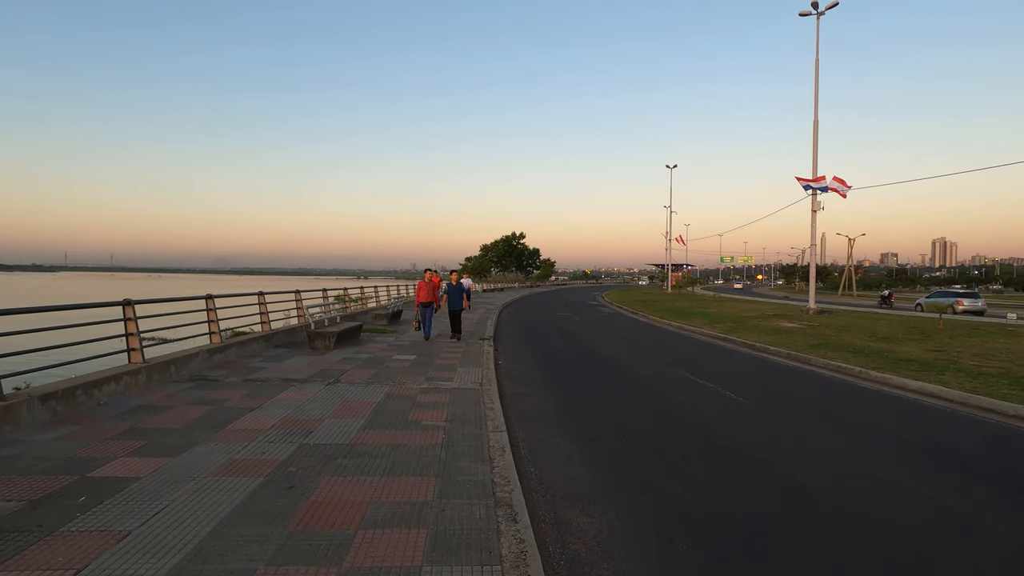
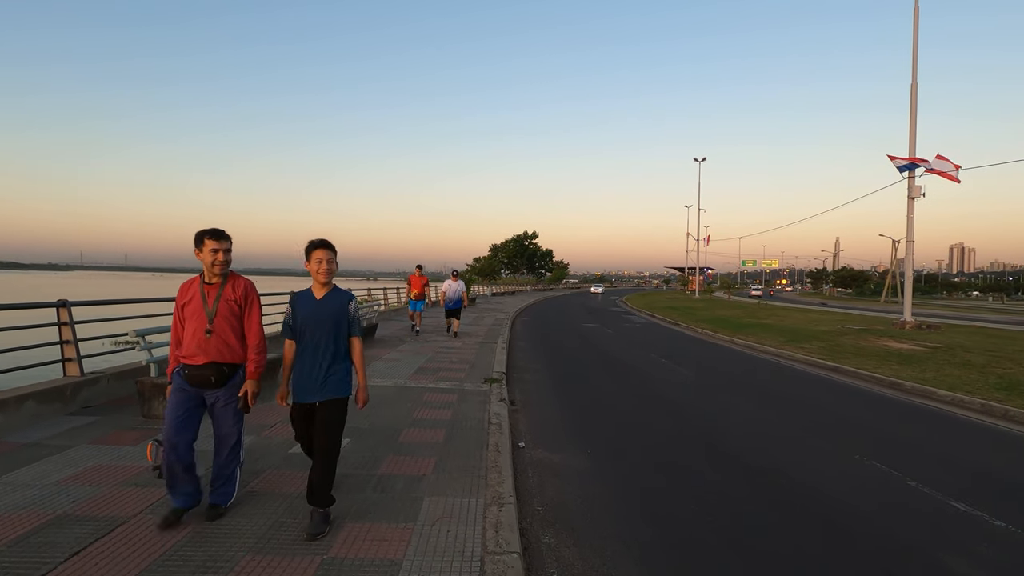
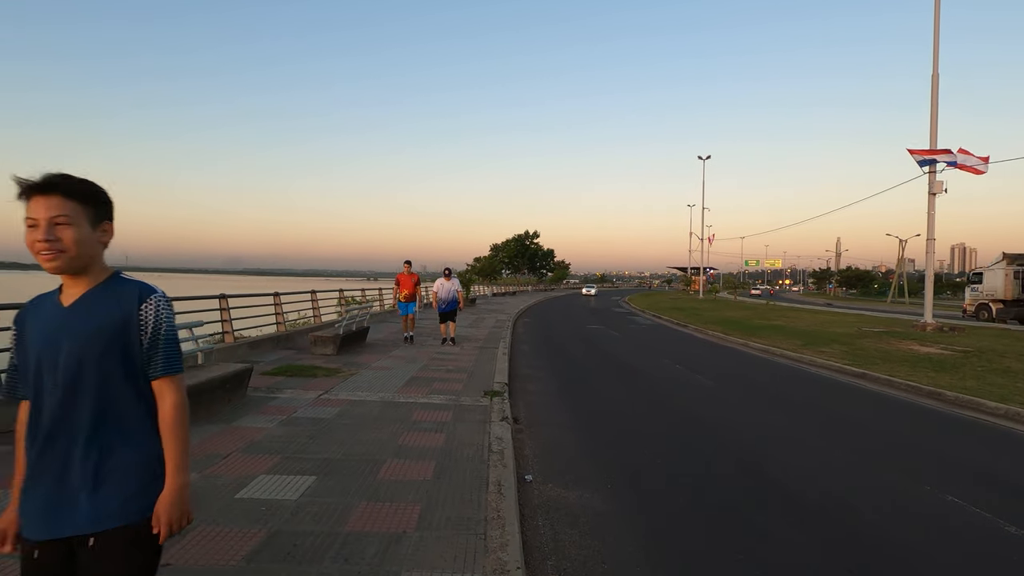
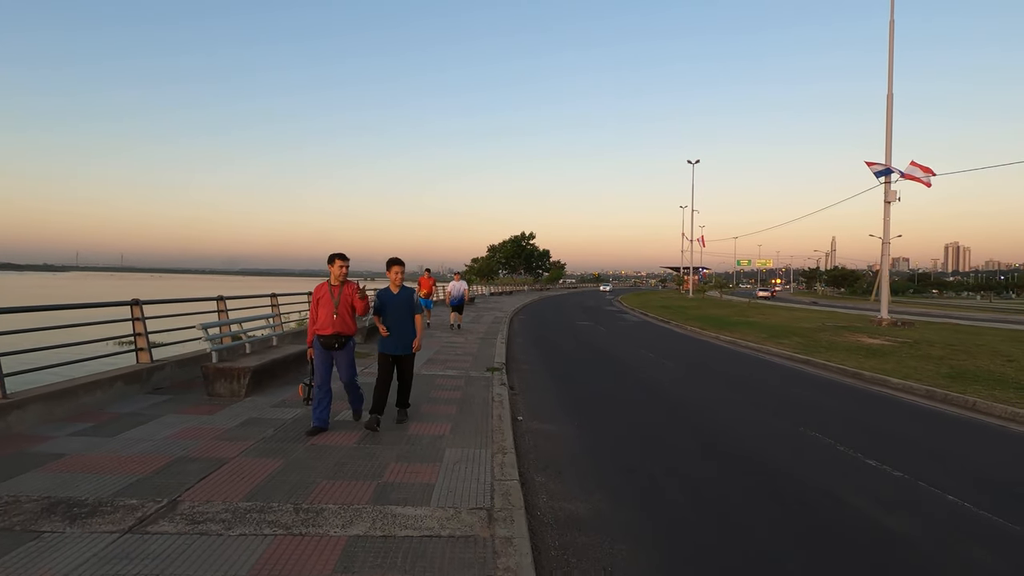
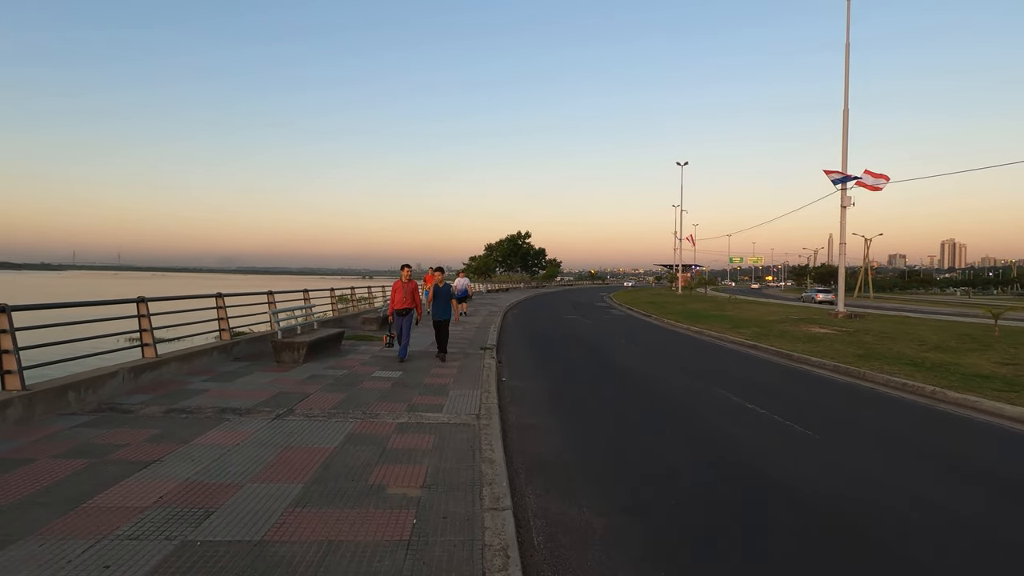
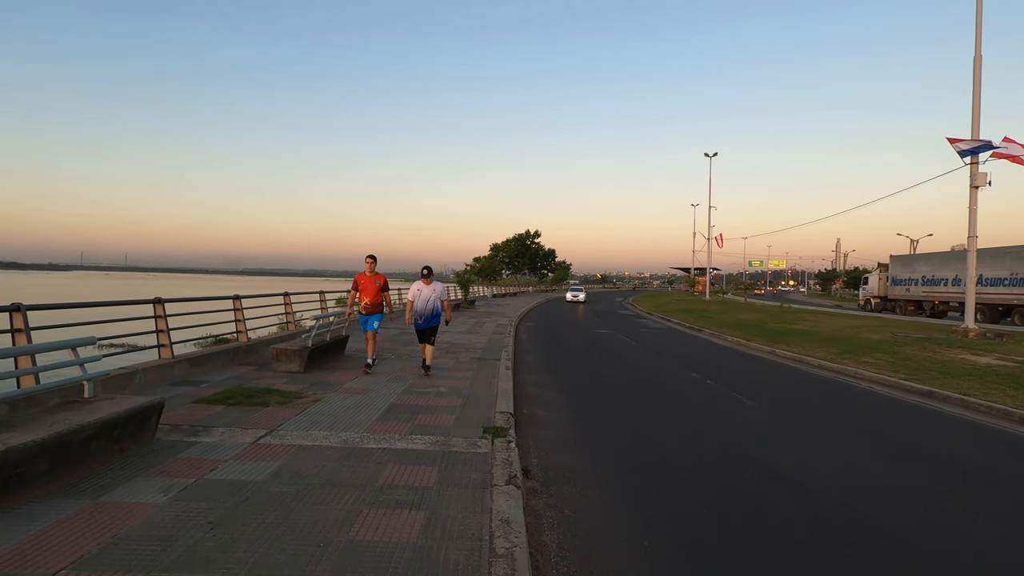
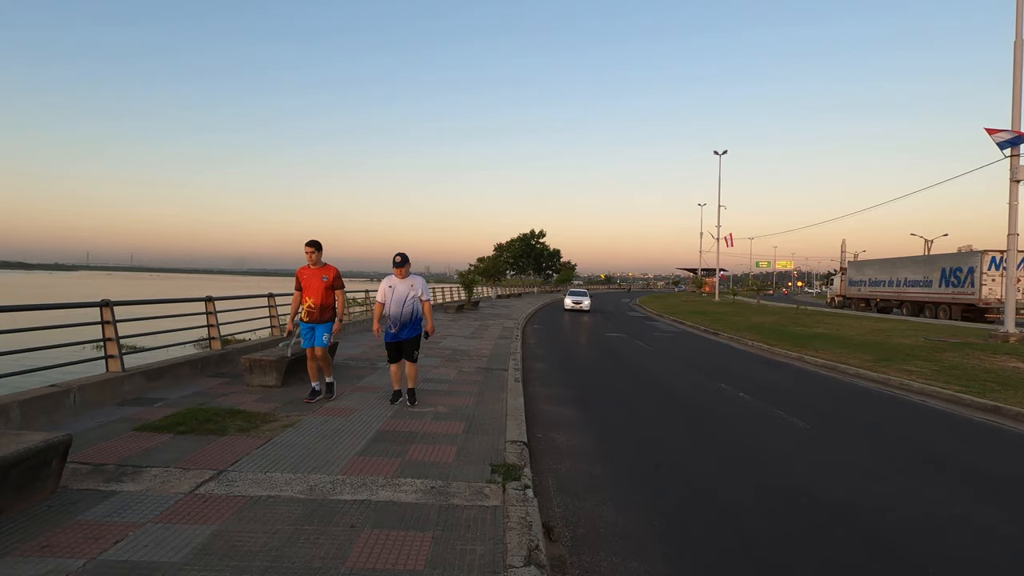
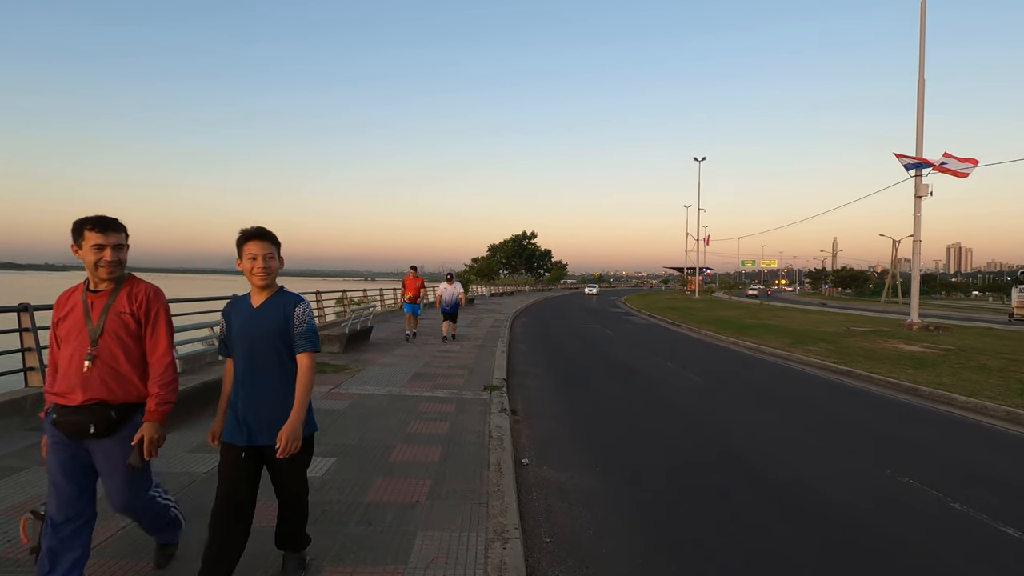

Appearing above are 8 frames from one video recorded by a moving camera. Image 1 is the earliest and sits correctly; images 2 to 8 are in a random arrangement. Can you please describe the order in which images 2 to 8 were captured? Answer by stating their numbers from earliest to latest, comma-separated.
5, 4, 2, 8, 3, 6, 7
